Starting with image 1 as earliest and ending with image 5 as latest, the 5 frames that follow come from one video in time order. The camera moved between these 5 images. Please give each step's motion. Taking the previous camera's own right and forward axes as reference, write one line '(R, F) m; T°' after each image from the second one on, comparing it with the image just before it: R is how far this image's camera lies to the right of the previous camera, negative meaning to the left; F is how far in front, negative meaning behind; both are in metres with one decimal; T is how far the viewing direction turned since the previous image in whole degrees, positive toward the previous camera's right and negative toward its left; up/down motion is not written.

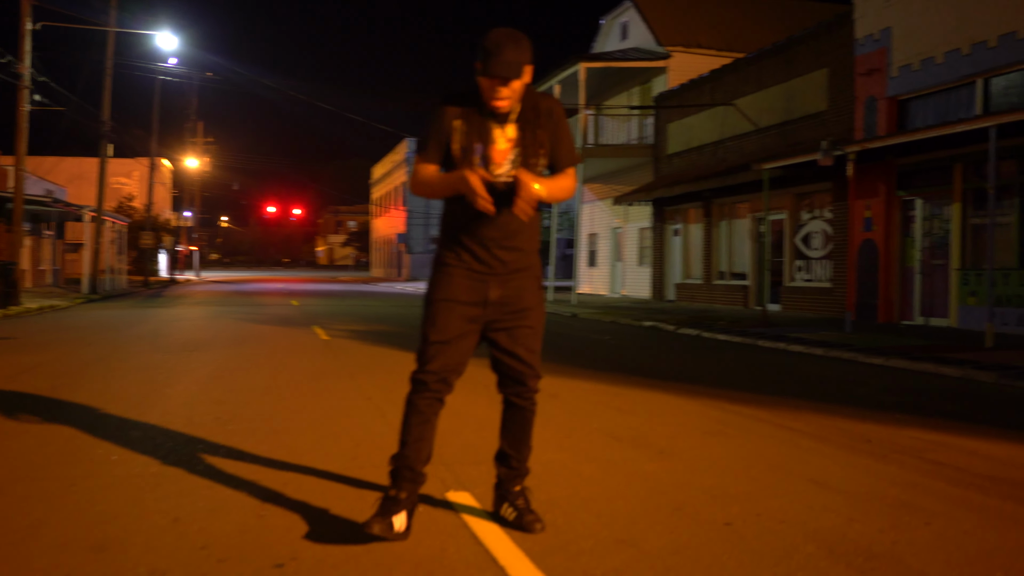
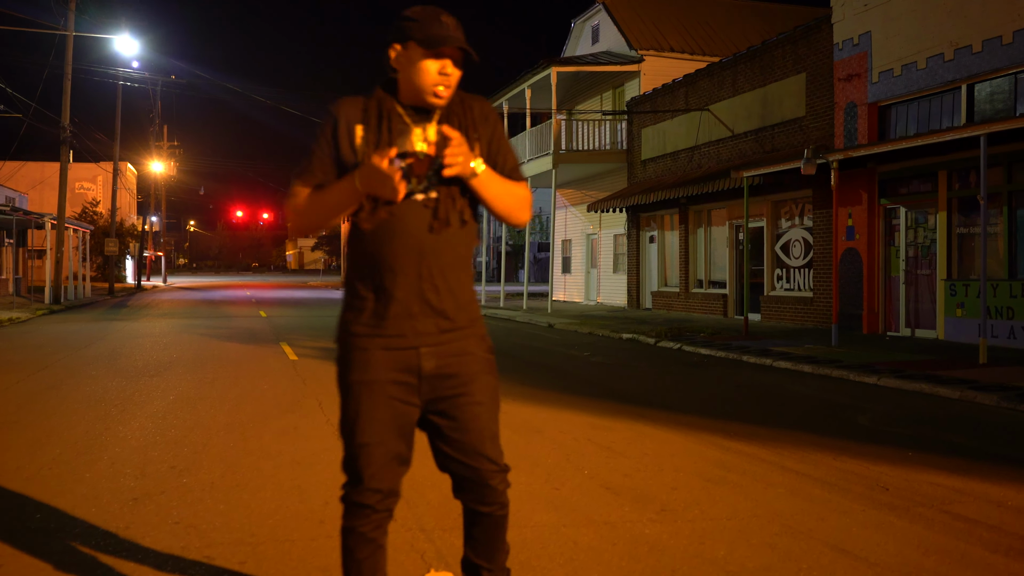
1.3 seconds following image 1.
(-0.1, +0.5) m; +2°
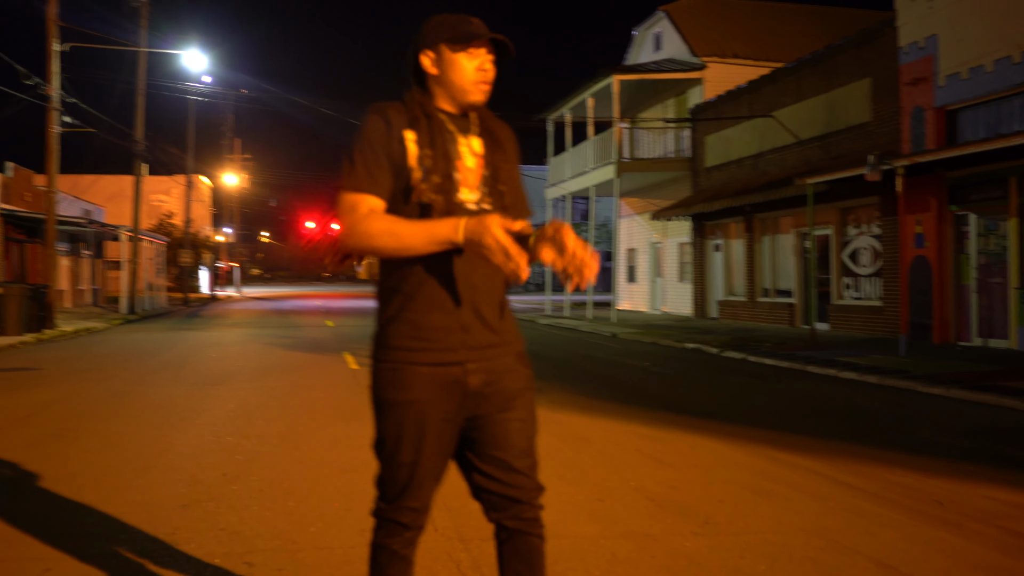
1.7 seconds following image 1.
(+0.1, -0.1) m; -5°
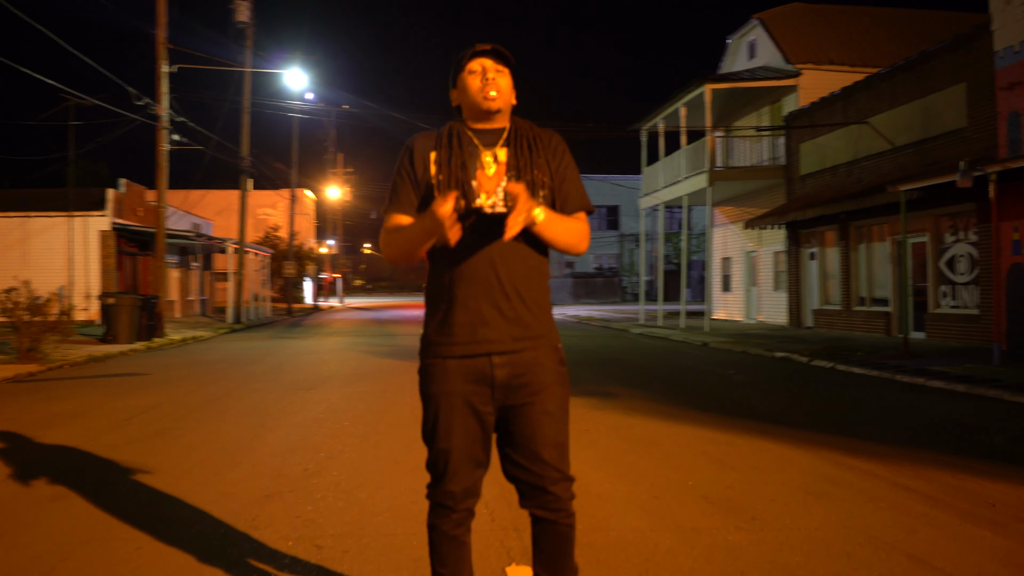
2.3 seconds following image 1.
(+0.2, -0.3) m; -7°
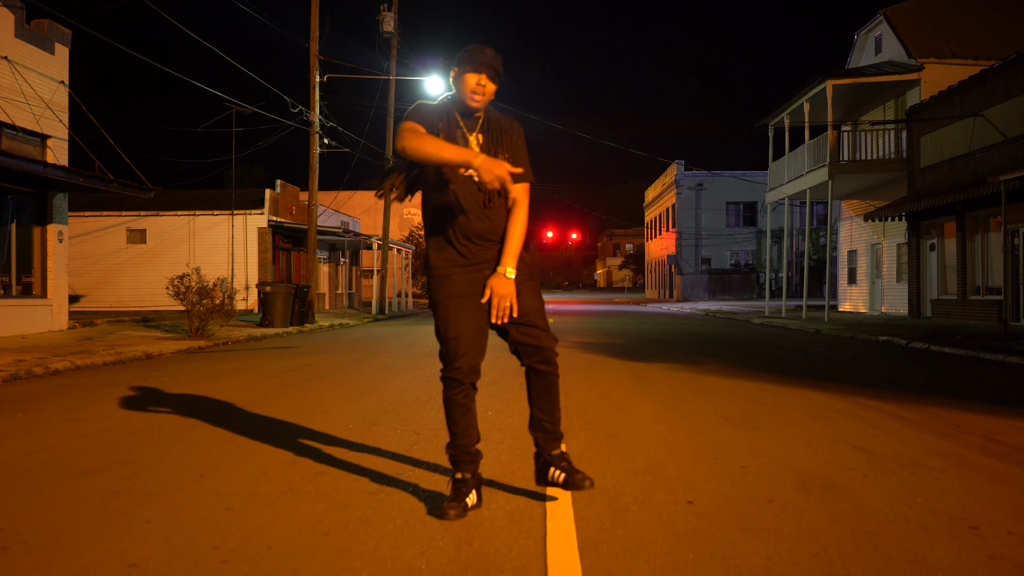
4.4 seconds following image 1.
(+0.6, -1.4) m; -9°
